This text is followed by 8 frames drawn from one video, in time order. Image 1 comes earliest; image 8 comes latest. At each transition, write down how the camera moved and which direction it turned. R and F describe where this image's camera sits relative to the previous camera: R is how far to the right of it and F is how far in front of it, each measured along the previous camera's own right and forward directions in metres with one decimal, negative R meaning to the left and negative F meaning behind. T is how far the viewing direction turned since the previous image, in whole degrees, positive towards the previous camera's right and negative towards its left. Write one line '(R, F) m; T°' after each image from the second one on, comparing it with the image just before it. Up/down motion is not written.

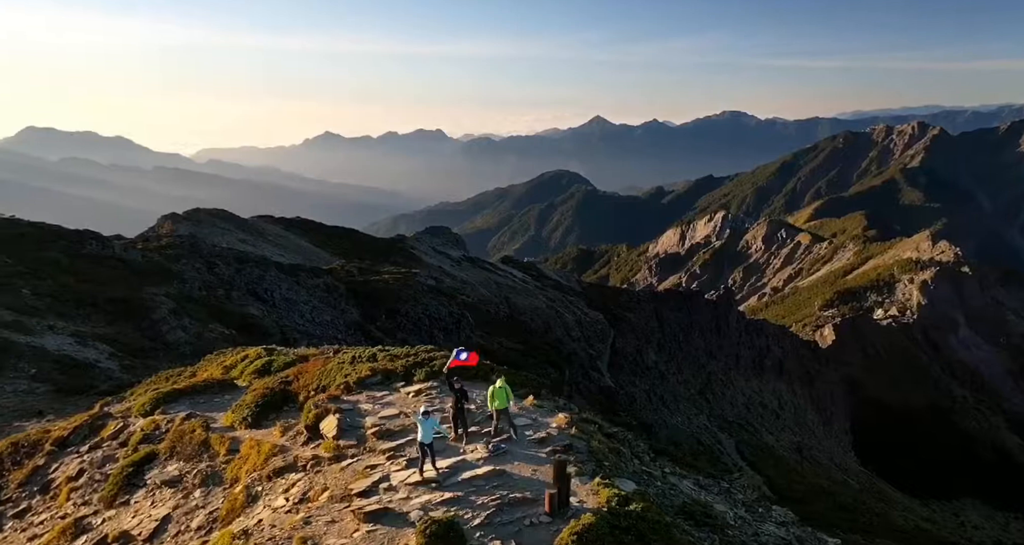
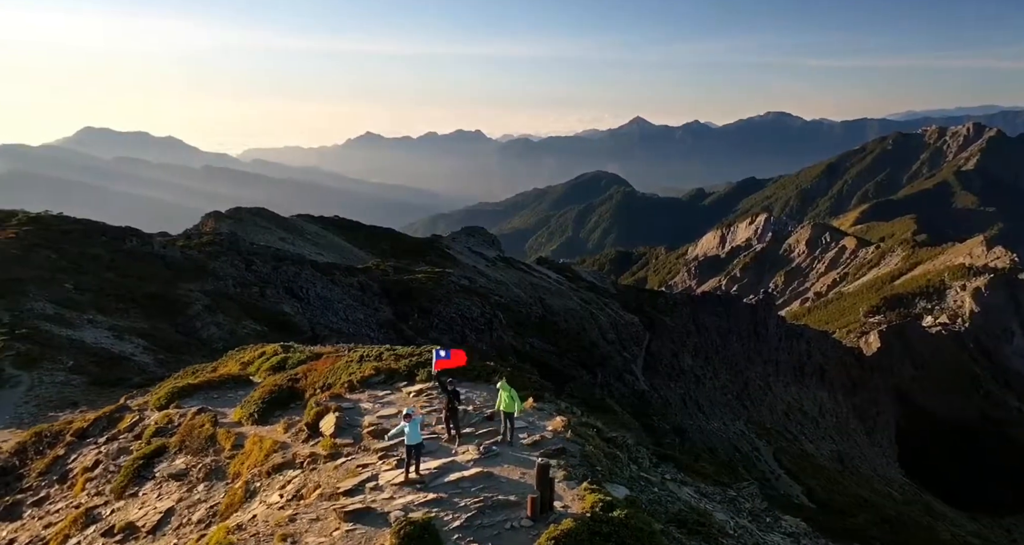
(+1.3, 0.0) m; -3°
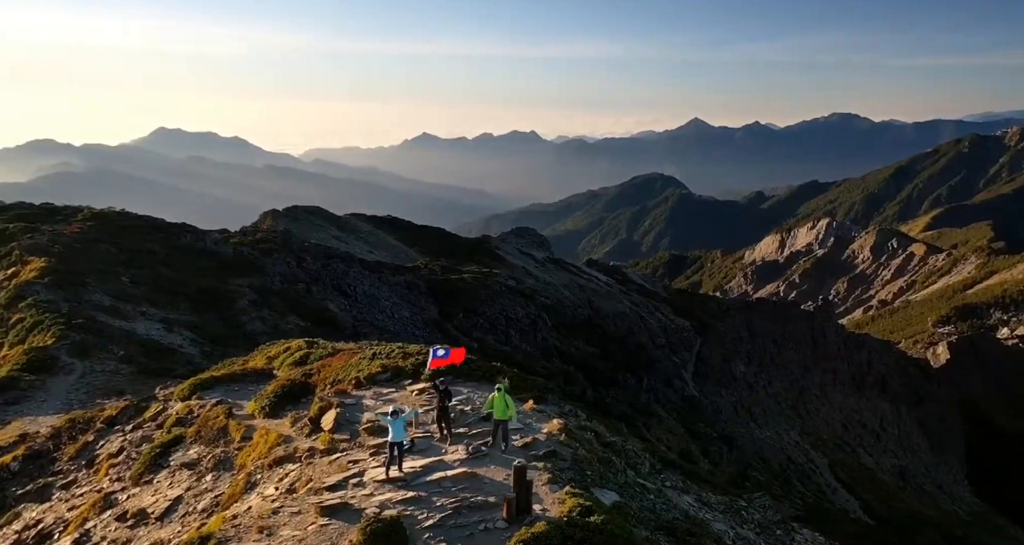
(+1.8, +0.1) m; -5°
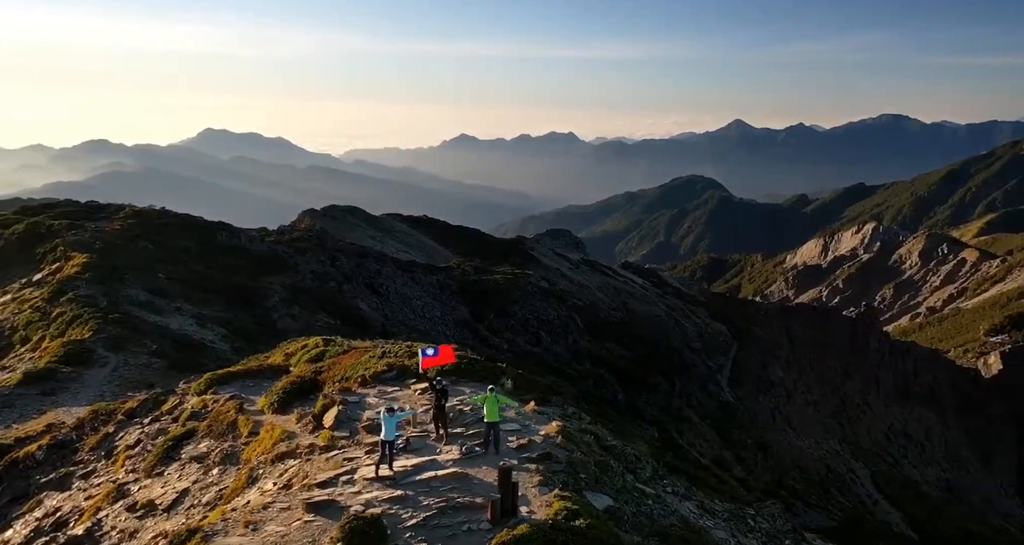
(+1.2, +0.1) m; -3°
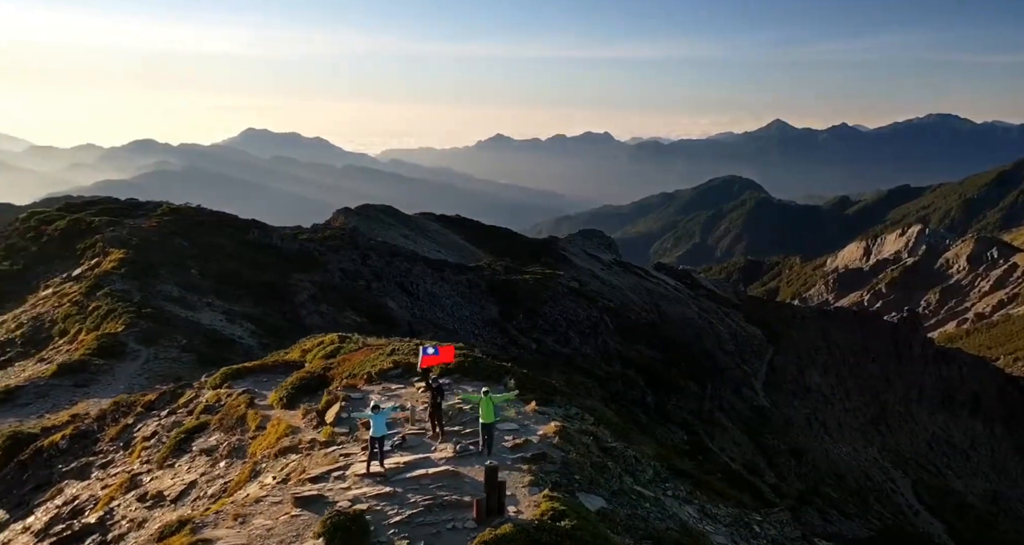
(+1.1, +0.1) m; -3°
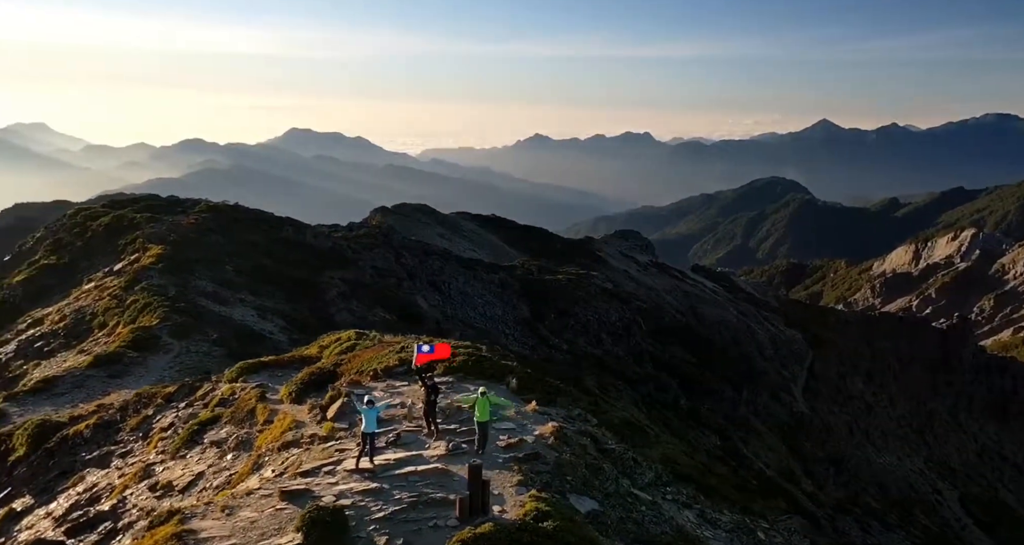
(+1.3, +0.2) m; -4°
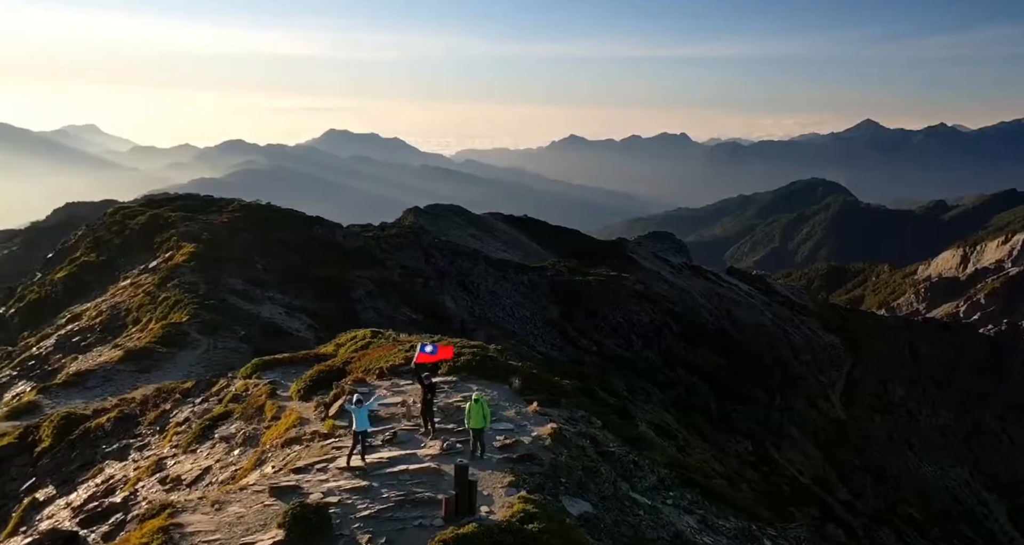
(+1.1, +0.3) m; -3°
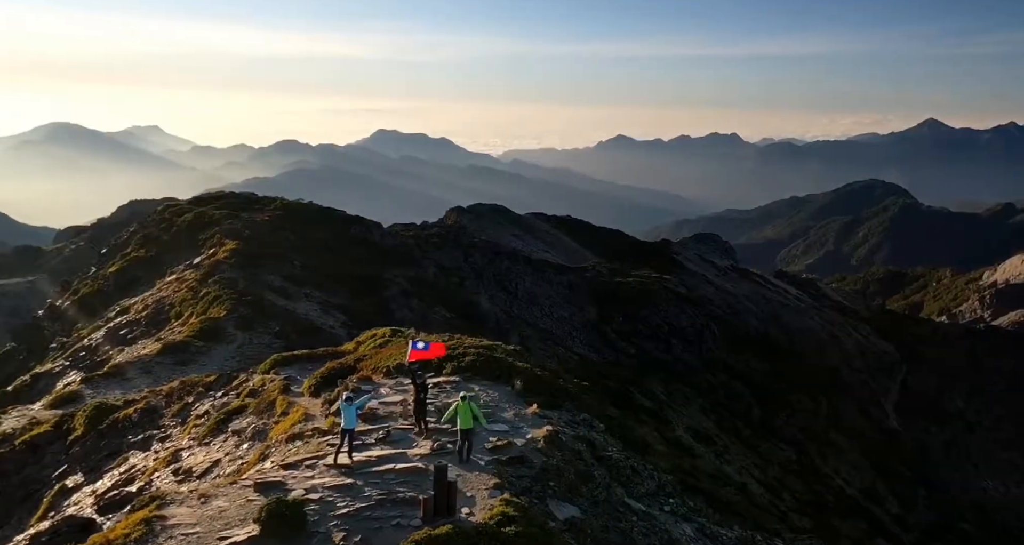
(+1.5, +0.4) m; -4°
